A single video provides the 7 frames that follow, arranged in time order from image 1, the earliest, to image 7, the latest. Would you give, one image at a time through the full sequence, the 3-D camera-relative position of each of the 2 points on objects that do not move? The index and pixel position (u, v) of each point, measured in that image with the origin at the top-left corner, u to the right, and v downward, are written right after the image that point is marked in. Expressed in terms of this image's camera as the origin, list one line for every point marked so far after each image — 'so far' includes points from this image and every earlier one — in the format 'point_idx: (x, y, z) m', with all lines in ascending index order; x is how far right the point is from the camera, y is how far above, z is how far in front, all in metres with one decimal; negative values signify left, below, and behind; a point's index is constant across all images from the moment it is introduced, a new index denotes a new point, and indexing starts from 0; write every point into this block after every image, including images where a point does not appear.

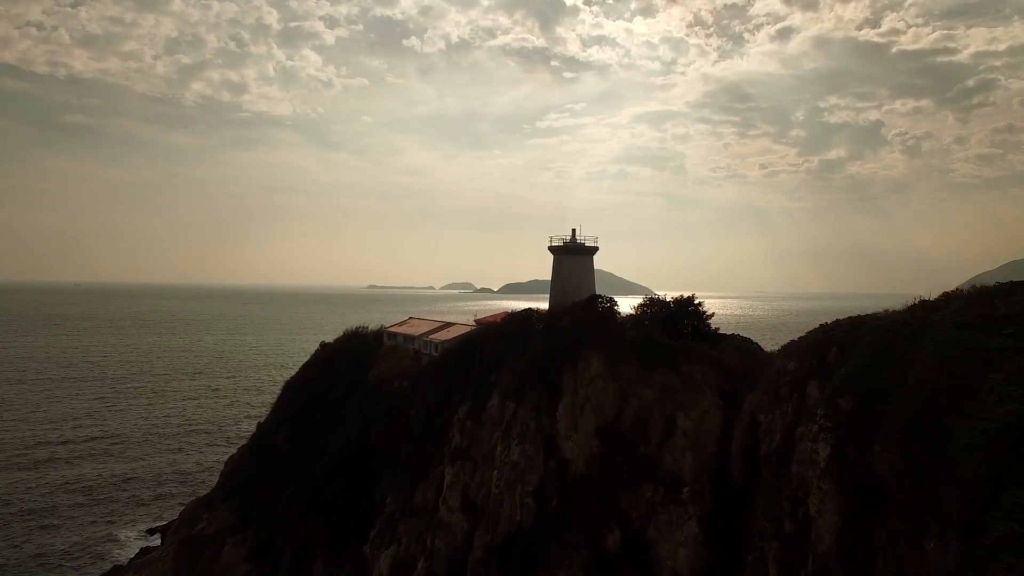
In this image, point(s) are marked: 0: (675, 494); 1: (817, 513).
0: (+5.0, -6.4, +17.7) m
1: (+7.2, -5.3, +13.4) m
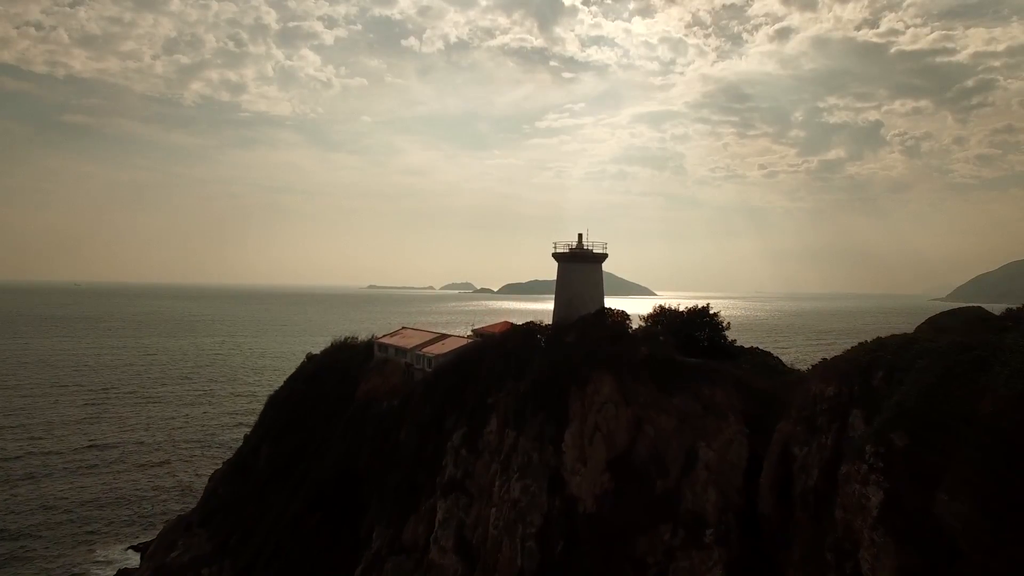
0: (+5.0, -6.8, +15.8) m
1: (+7.2, -5.6, +11.5) m
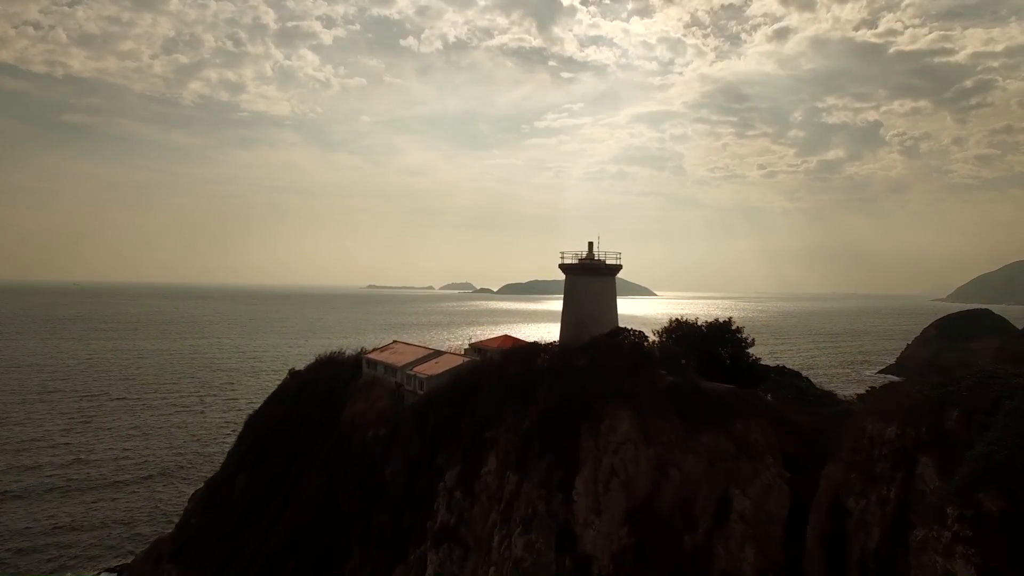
0: (+5.7, -7.3, +14.5) m
1: (+7.8, -6.1, +10.2) m
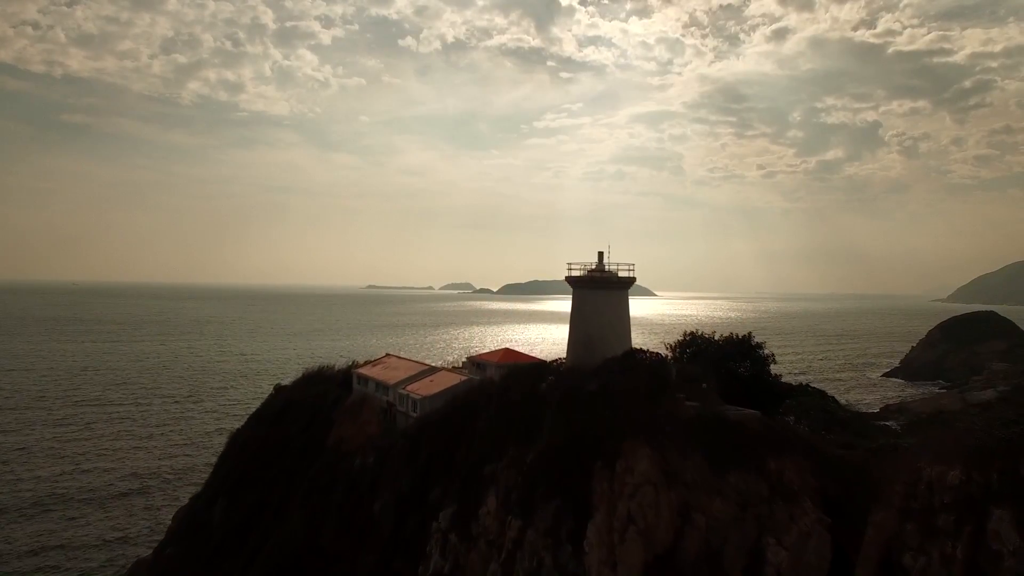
0: (+6.8, -7.4, +14.8) m
1: (+9.0, -6.2, +10.5) m
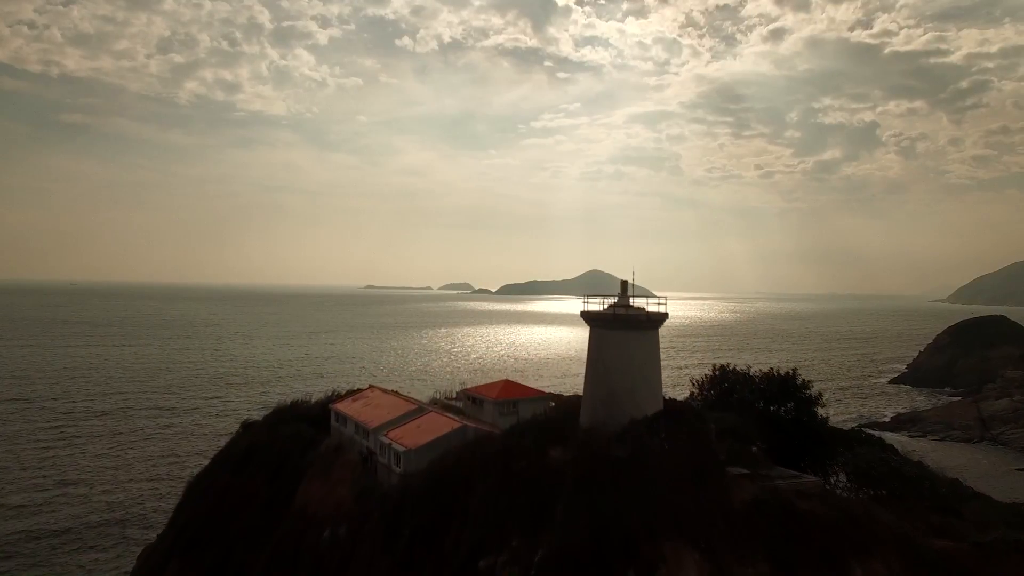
0: (+7.4, -8.1, +12.4) m
1: (+9.6, -6.9, +8.1) m
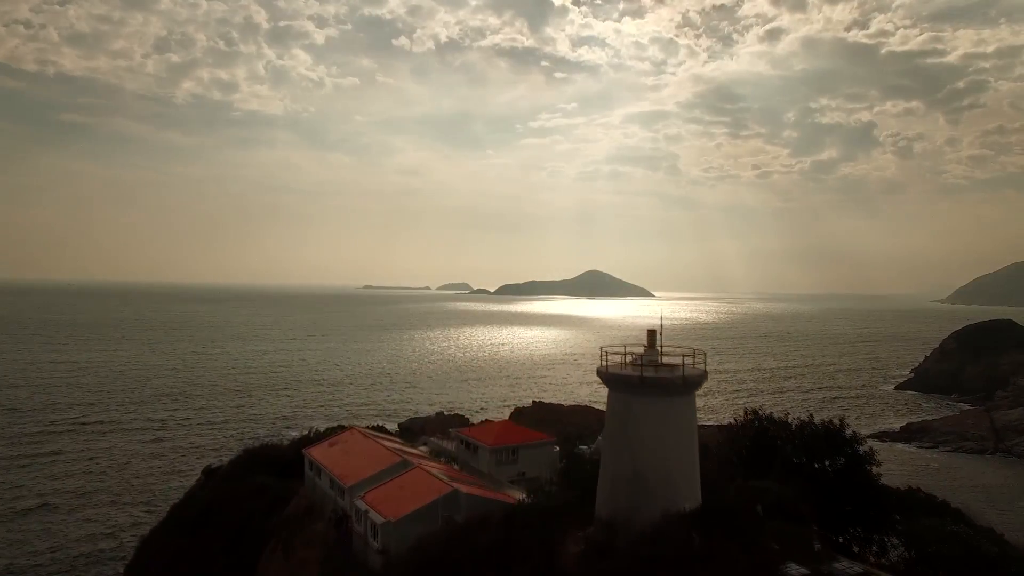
0: (+7.5, -9.1, +9.5) m
1: (+9.6, -7.9, +5.2) m
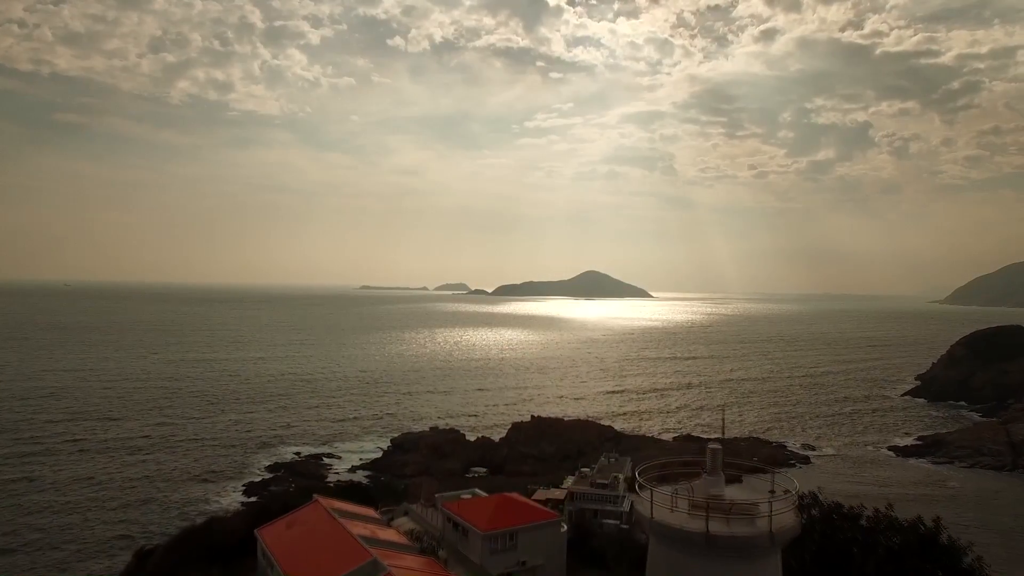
0: (+7.5, -10.4, +5.7) m
1: (+9.7, -9.3, +1.5) m
